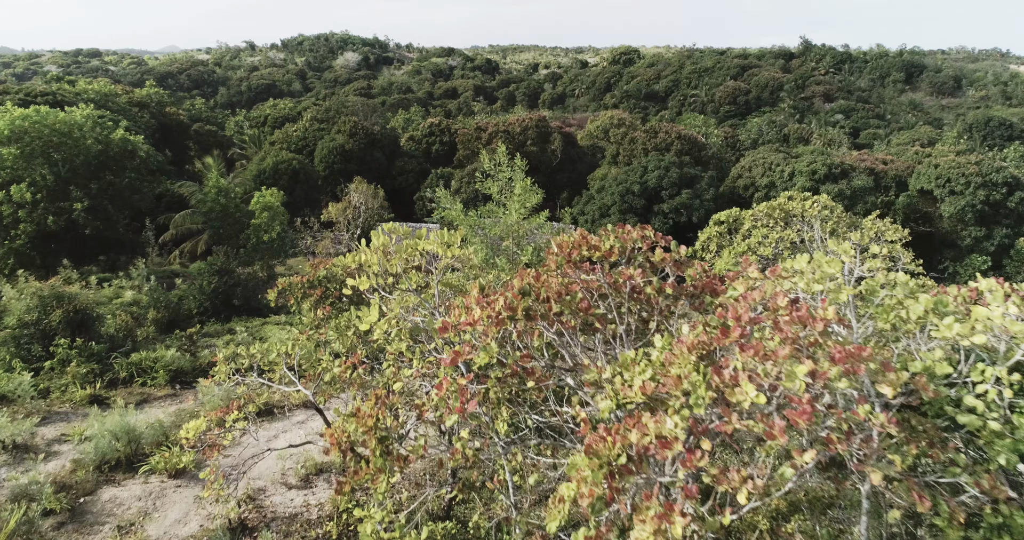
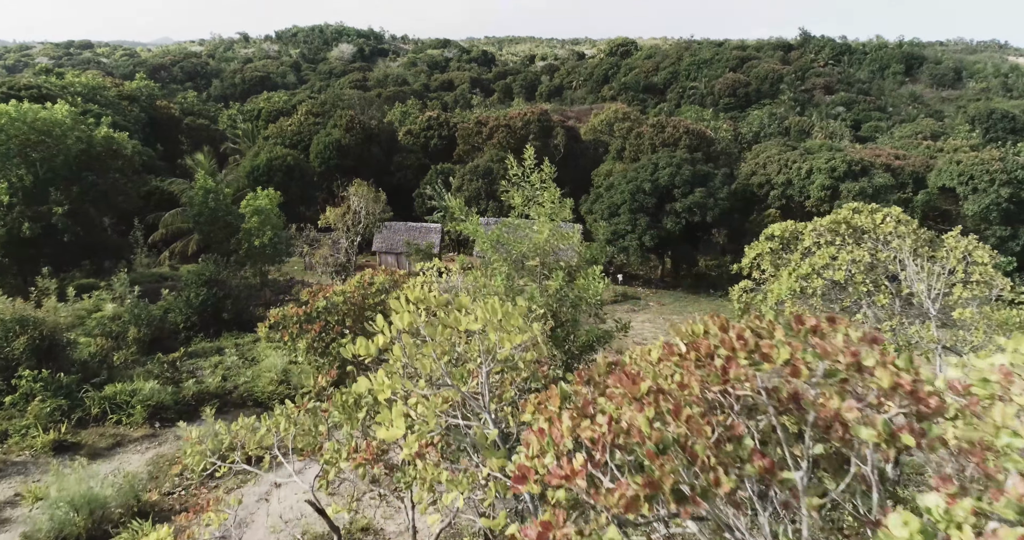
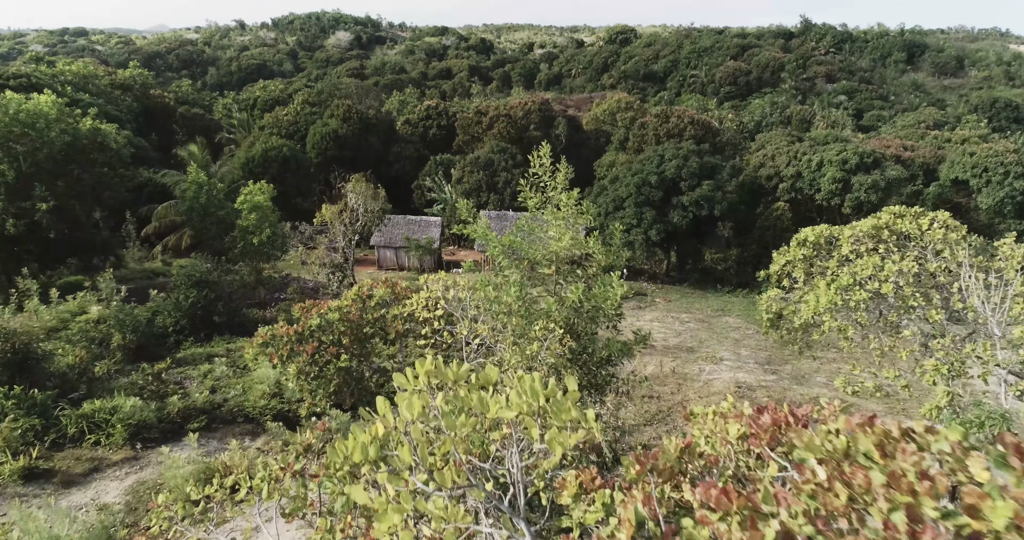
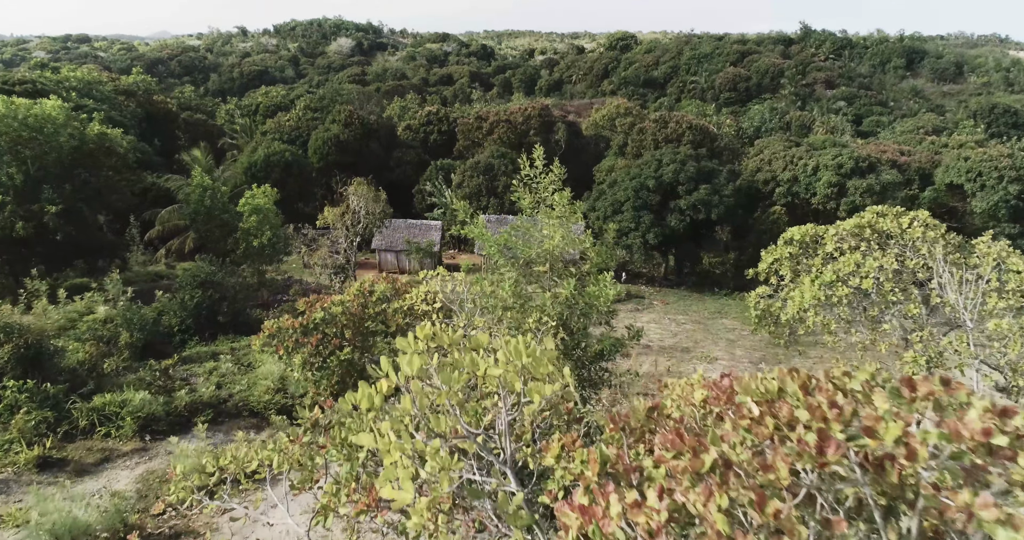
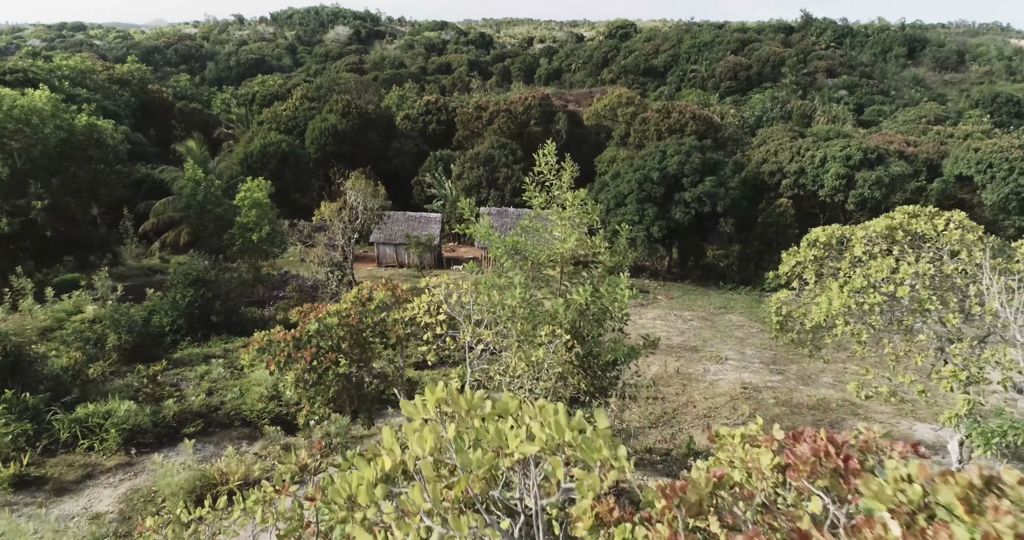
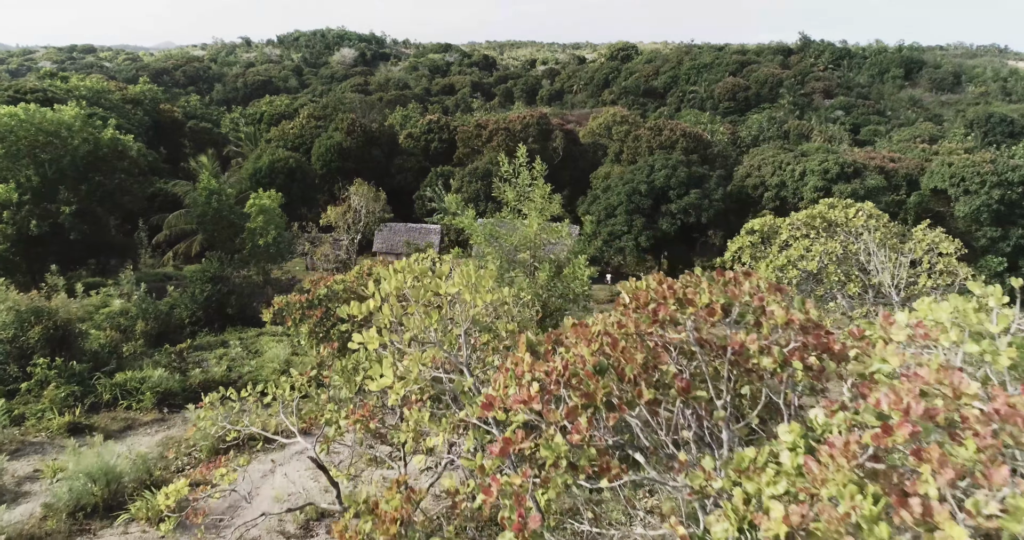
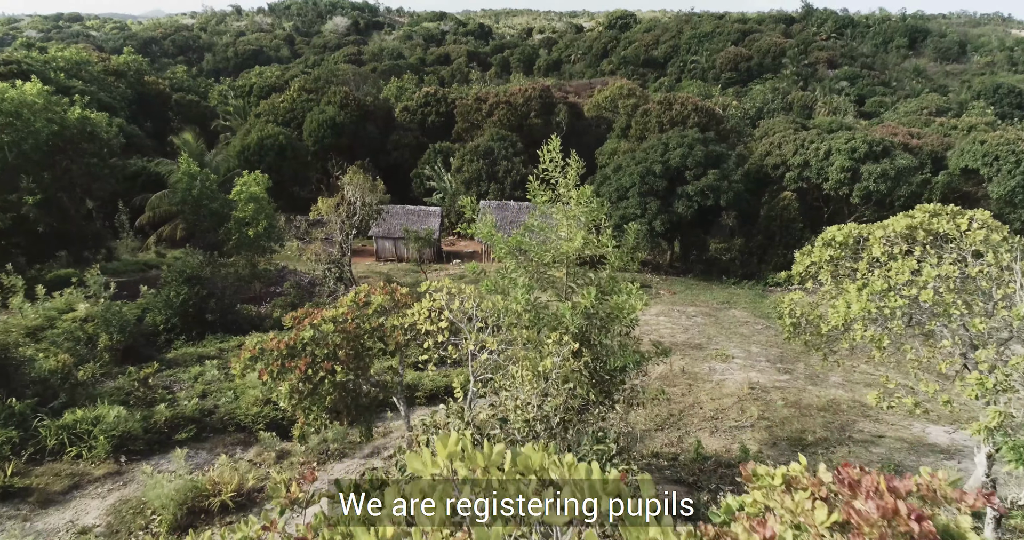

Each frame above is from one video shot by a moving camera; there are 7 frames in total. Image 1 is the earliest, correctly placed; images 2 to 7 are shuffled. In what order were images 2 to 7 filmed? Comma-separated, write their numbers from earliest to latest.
6, 2, 4, 3, 5, 7
